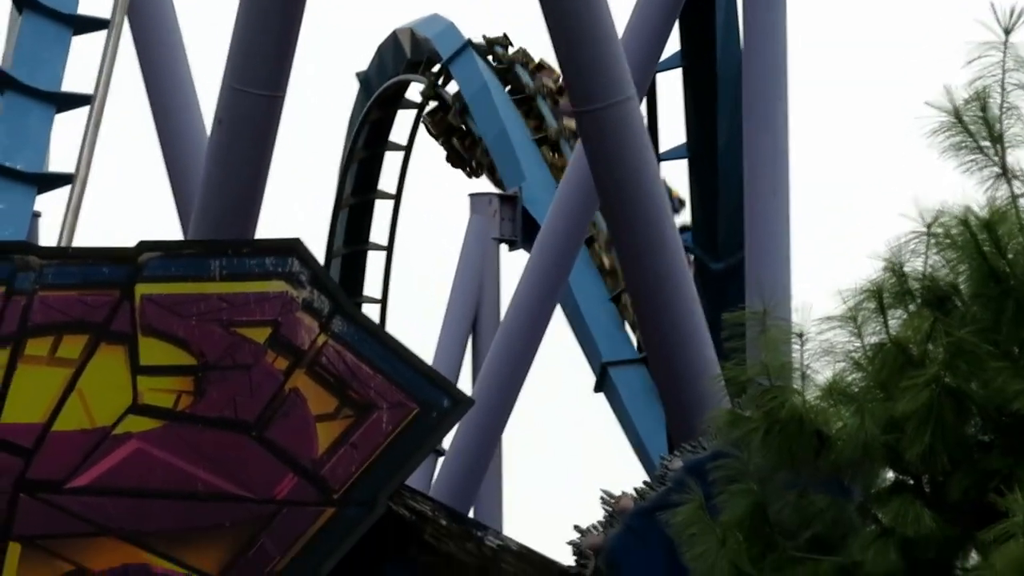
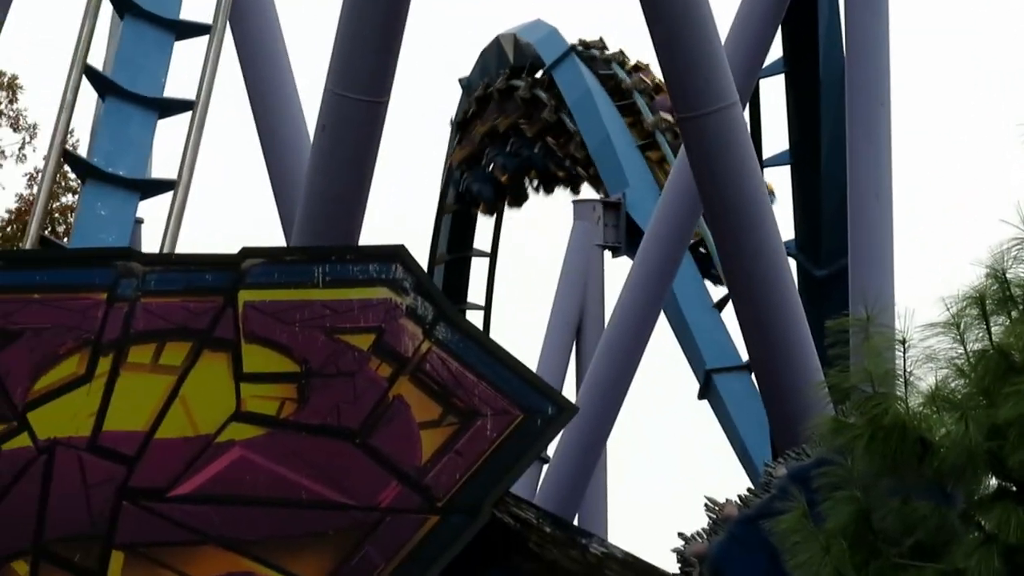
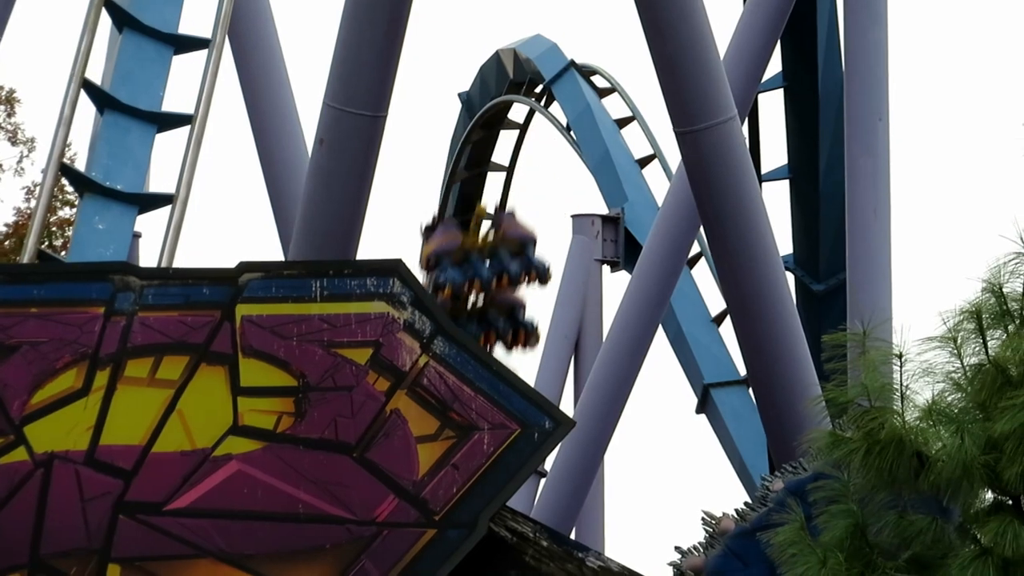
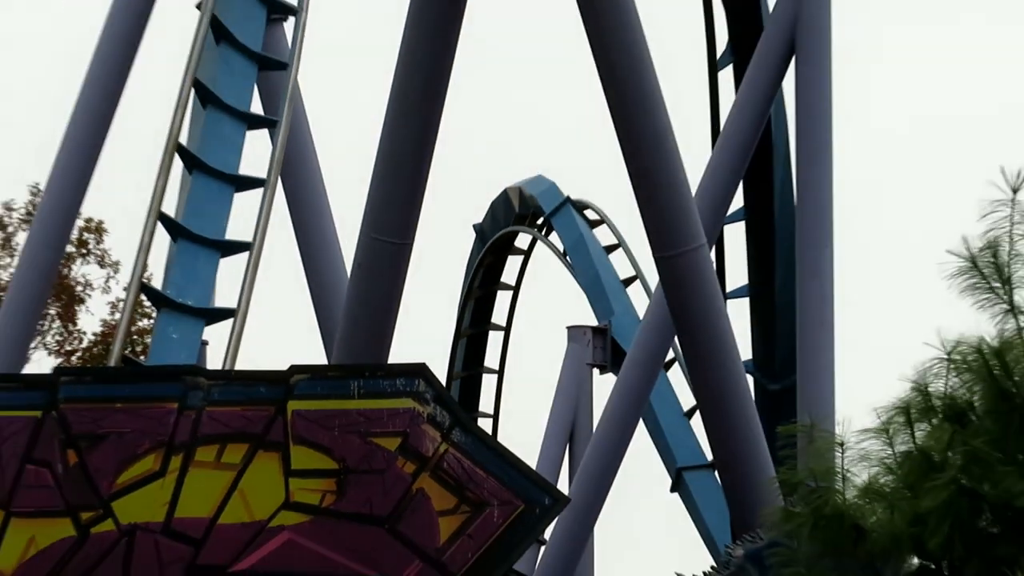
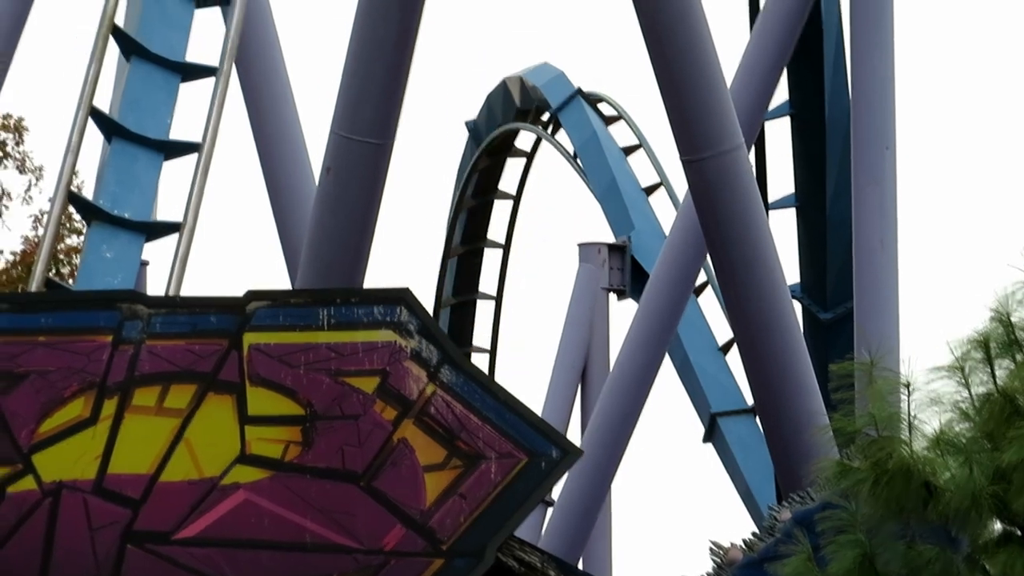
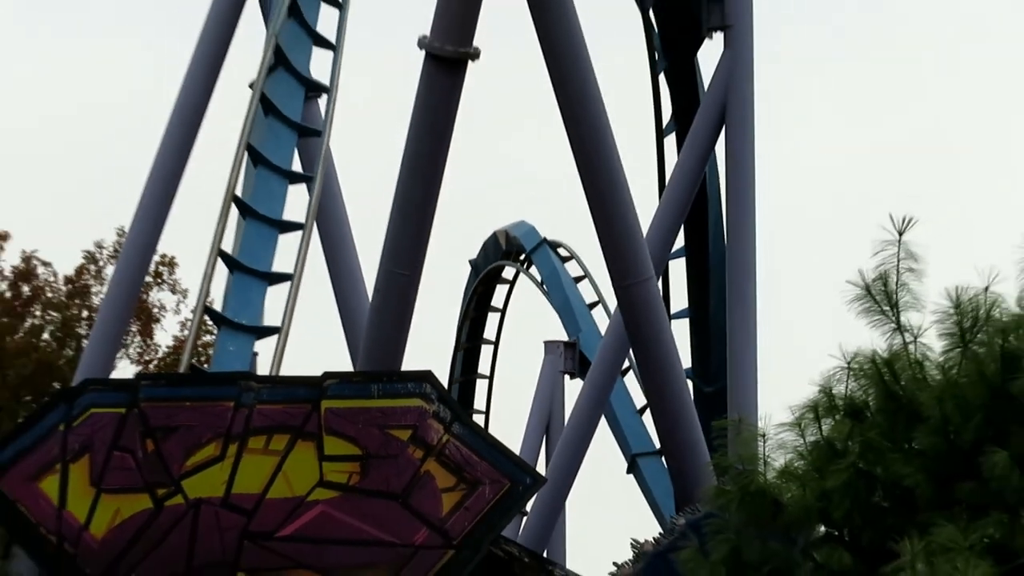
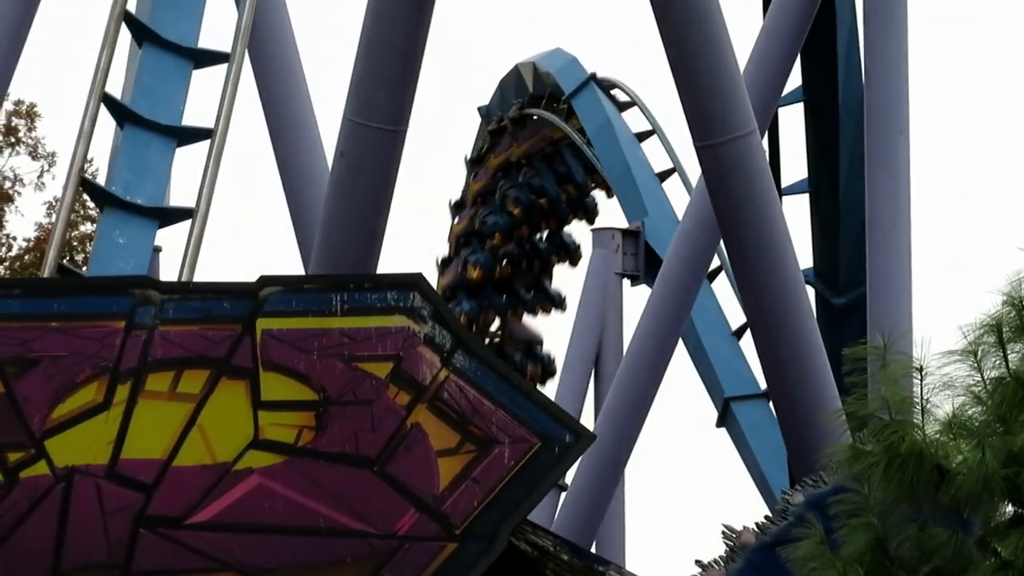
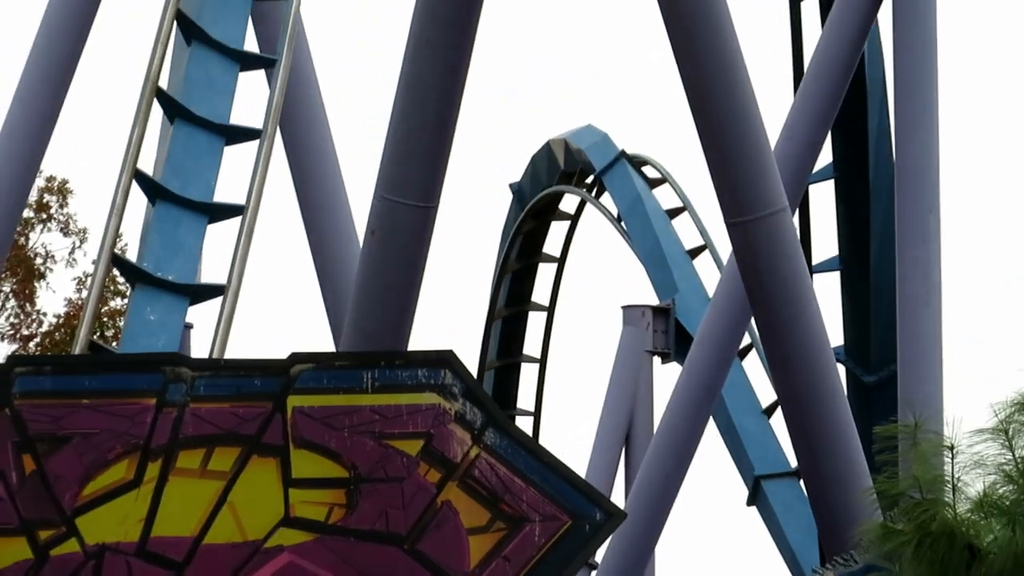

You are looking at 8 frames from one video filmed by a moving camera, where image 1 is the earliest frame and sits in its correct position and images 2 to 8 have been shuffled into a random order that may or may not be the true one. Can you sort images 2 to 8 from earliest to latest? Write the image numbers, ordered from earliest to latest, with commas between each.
2, 7, 3, 5, 8, 4, 6
